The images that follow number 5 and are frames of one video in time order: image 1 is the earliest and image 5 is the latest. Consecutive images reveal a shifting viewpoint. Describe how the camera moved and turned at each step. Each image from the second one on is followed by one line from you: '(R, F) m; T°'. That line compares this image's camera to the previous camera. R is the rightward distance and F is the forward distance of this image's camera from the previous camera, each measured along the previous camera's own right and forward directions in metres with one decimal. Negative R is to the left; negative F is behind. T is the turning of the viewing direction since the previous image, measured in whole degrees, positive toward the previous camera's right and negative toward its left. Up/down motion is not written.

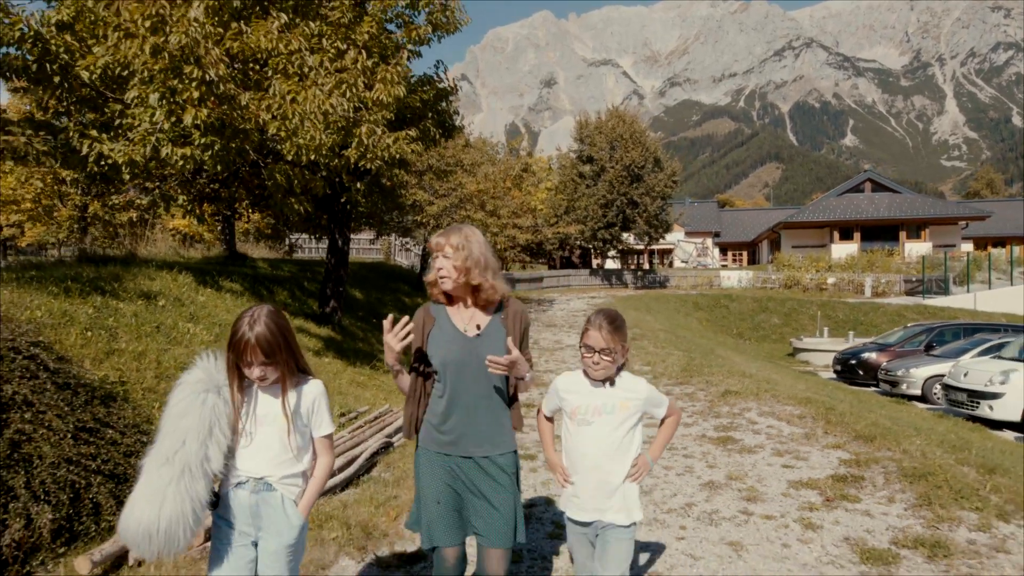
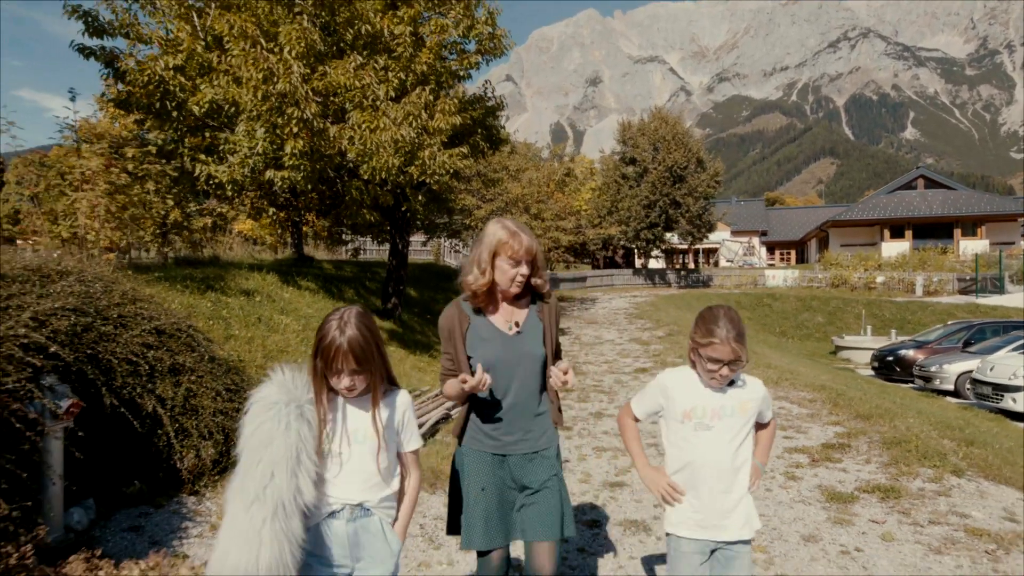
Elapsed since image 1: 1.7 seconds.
(+0.1, -1.5) m; -4°
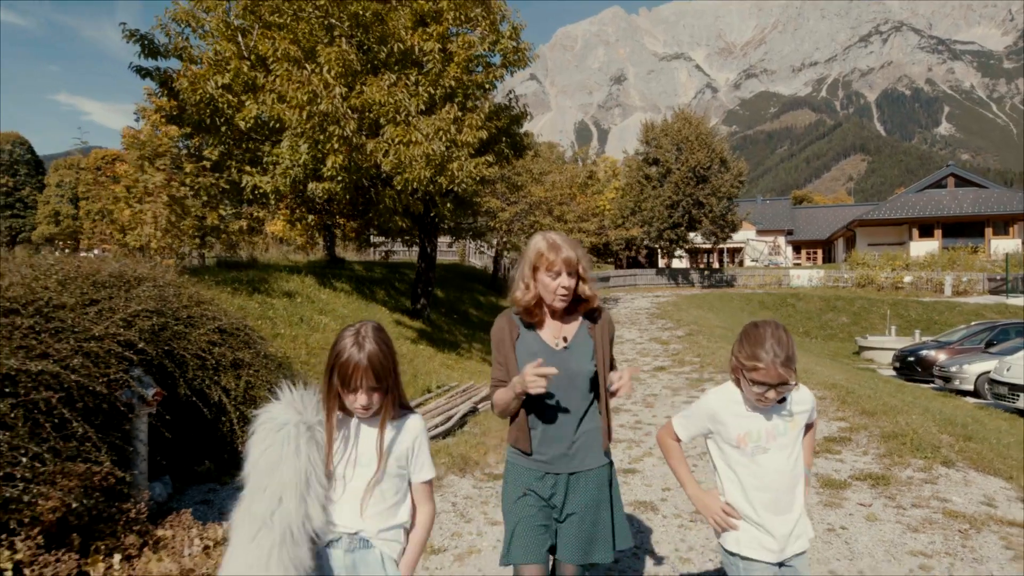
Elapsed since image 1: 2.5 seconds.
(0.0, -0.7) m; -2°
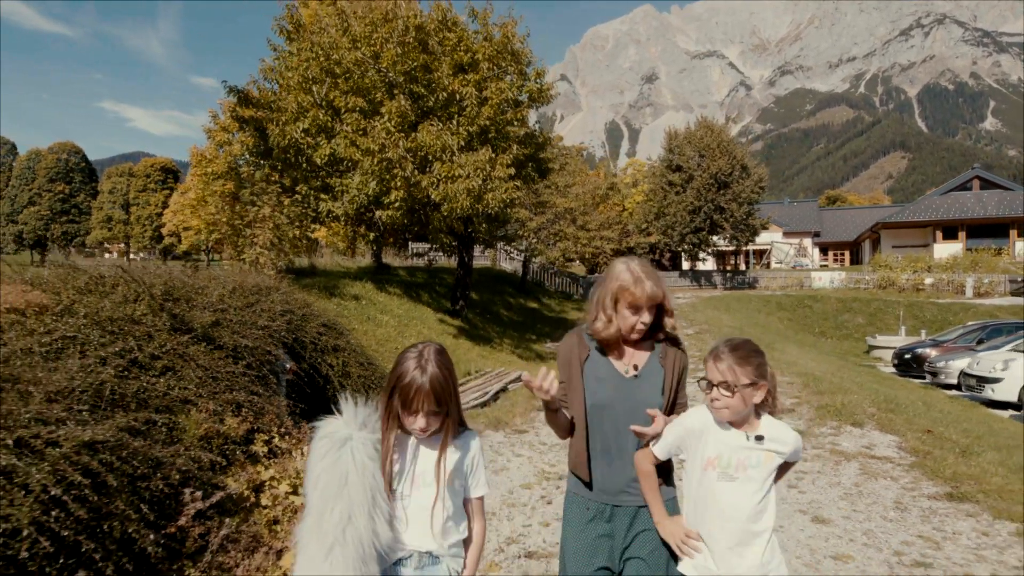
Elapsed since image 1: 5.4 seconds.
(+0.2, -2.8) m; -3°
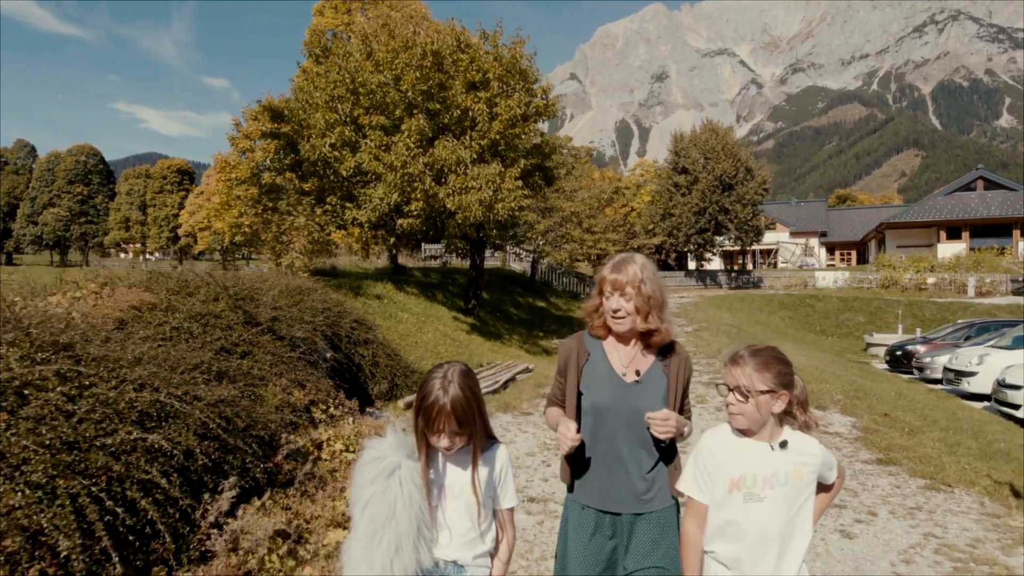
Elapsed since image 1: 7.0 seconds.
(+0.1, -1.5) m; -1°
